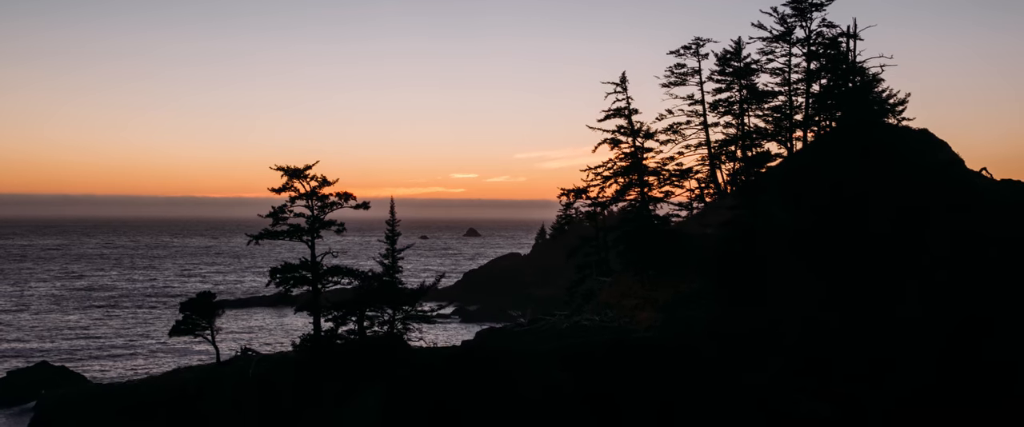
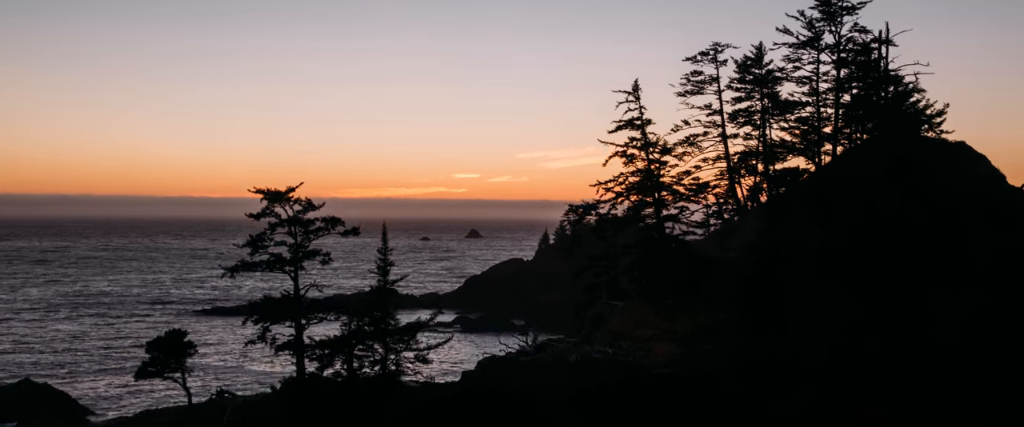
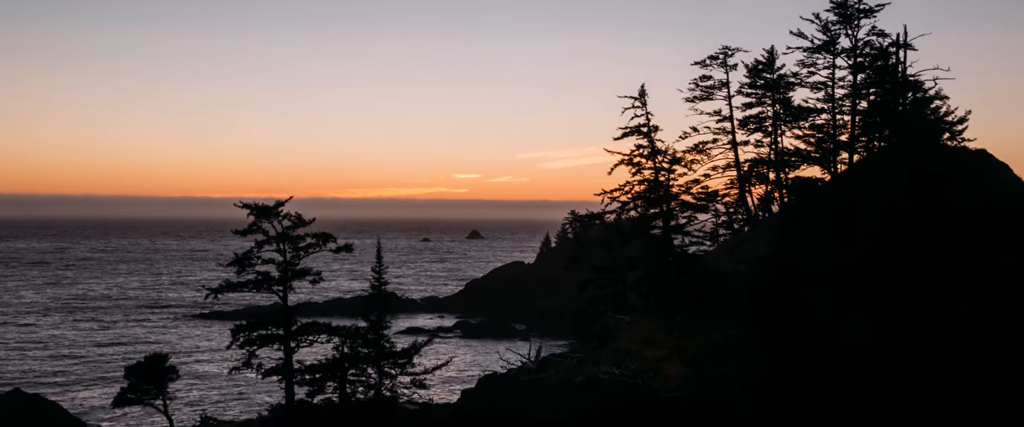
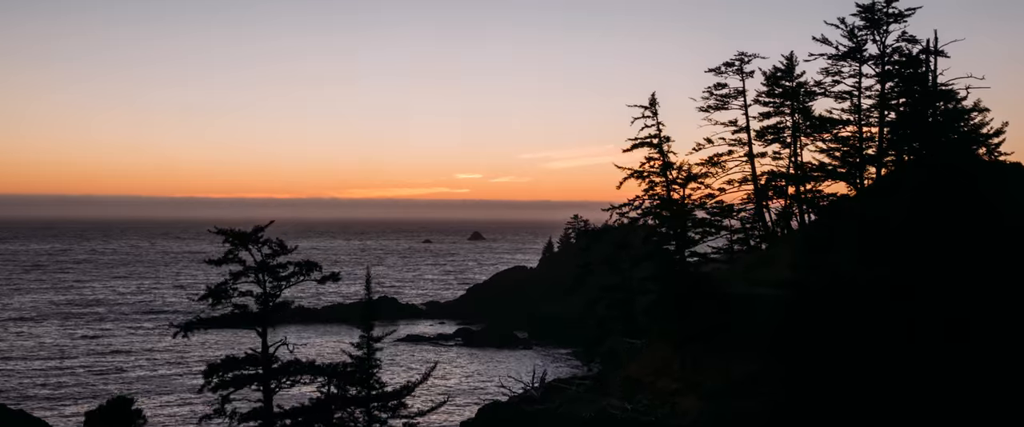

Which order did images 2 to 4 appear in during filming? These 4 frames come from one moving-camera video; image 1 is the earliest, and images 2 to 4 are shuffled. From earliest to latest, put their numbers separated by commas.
2, 3, 4
